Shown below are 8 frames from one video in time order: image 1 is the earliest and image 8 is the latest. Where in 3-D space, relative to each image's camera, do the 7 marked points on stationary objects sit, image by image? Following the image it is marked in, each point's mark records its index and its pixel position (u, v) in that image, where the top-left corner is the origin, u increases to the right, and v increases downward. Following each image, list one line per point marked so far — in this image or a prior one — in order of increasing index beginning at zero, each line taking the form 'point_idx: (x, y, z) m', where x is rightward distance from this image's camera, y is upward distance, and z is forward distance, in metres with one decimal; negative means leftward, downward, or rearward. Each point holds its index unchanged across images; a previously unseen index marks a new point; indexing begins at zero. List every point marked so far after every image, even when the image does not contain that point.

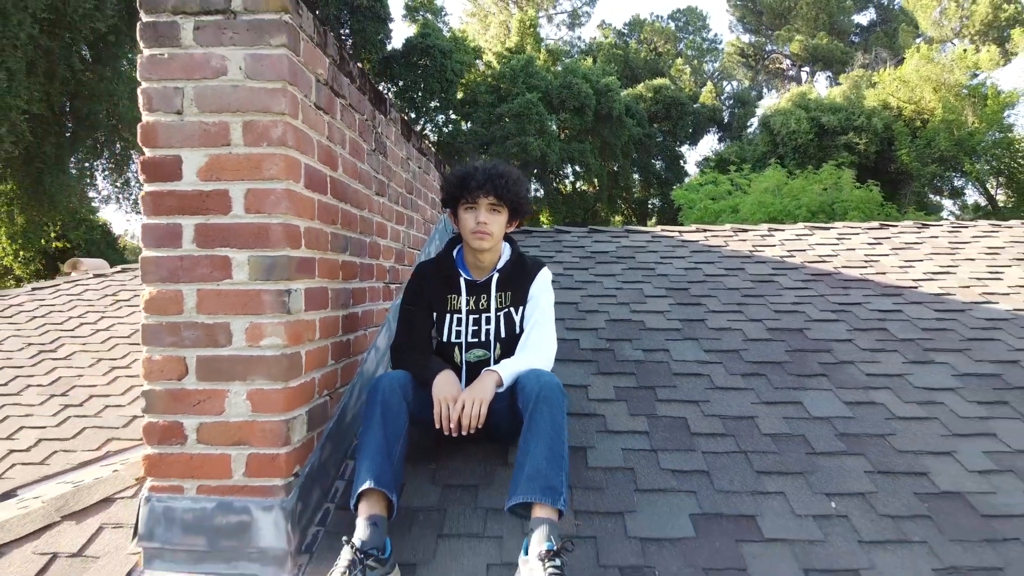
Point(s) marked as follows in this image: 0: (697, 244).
0: (+0.8, +0.2, +3.3) m
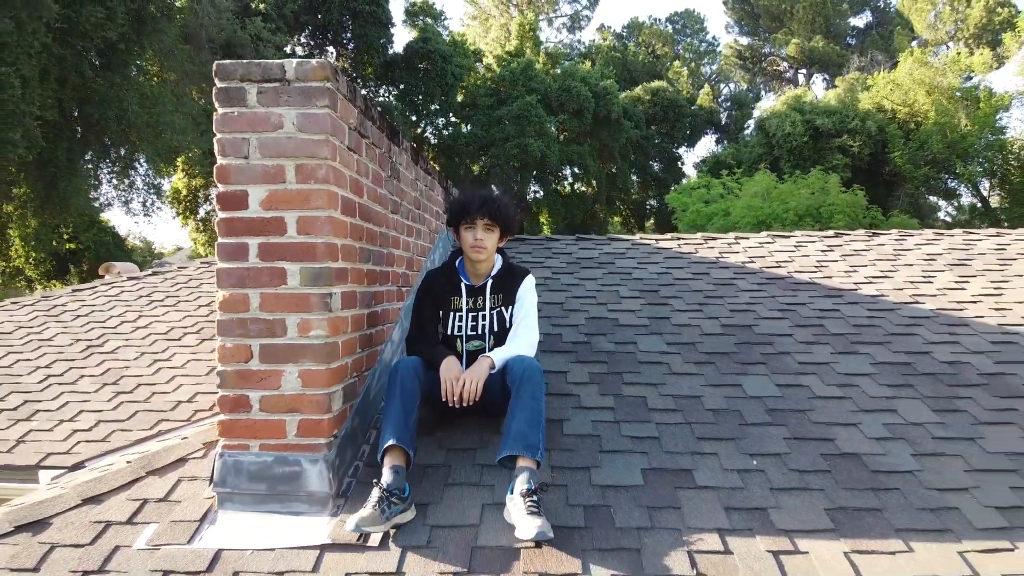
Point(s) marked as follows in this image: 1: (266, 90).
0: (+0.8, +0.2, +3.7) m
1: (-0.6, +0.5, +1.7) m
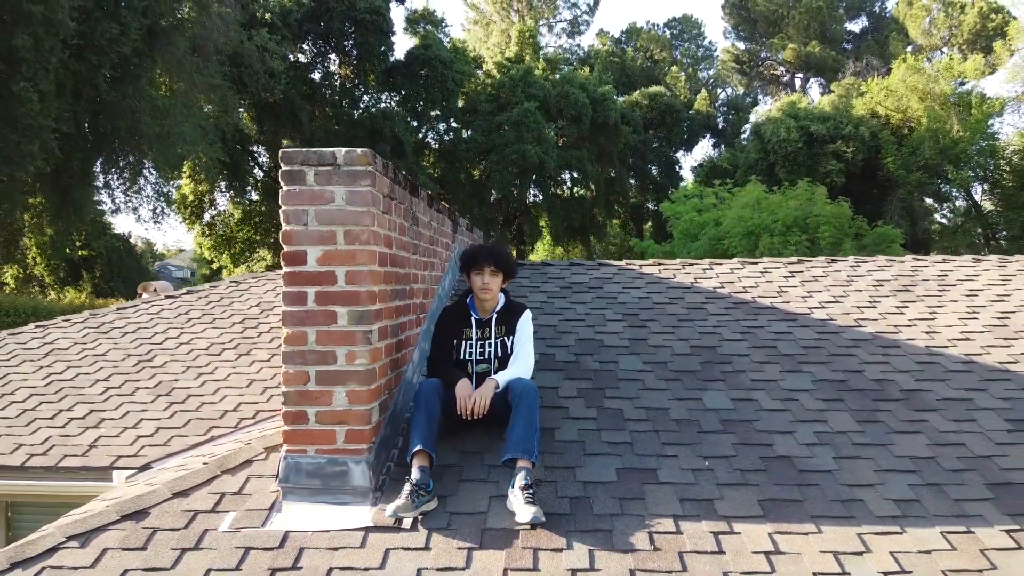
0: (+0.8, +0.1, +4.2) m
1: (-0.6, +0.3, +2.2) m
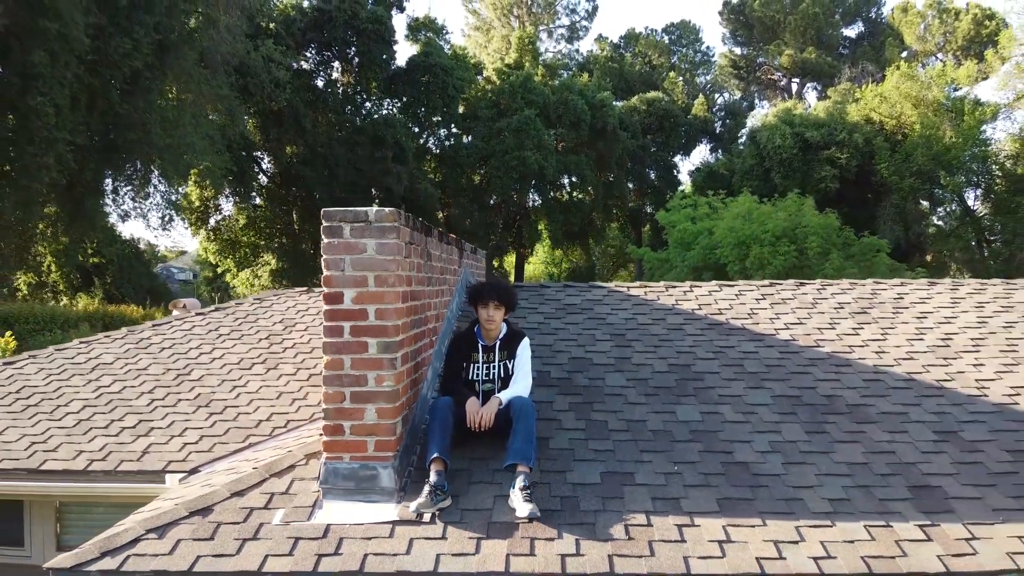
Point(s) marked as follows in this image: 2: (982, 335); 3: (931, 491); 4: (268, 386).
0: (+0.8, -0.1, +4.6) m
1: (-0.6, +0.2, +2.7) m
2: (+2.5, -0.2, +3.9) m
3: (+1.5, -0.7, +2.6) m
4: (-1.4, -0.6, +4.3) m
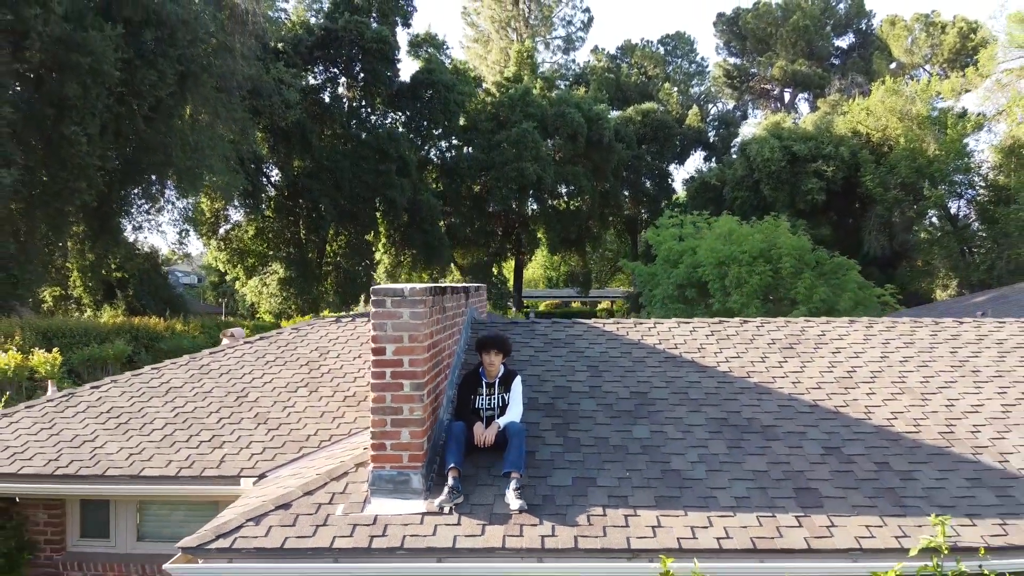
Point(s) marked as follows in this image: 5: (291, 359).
0: (+0.8, -0.3, +5.6) m
1: (-0.6, -0.1, +3.7) m
2: (+2.5, -0.5, +5.0) m
3: (+1.5, -1.0, +3.7) m
4: (-1.5, -0.9, +5.4) m
5: (-1.9, -0.6, +6.2) m
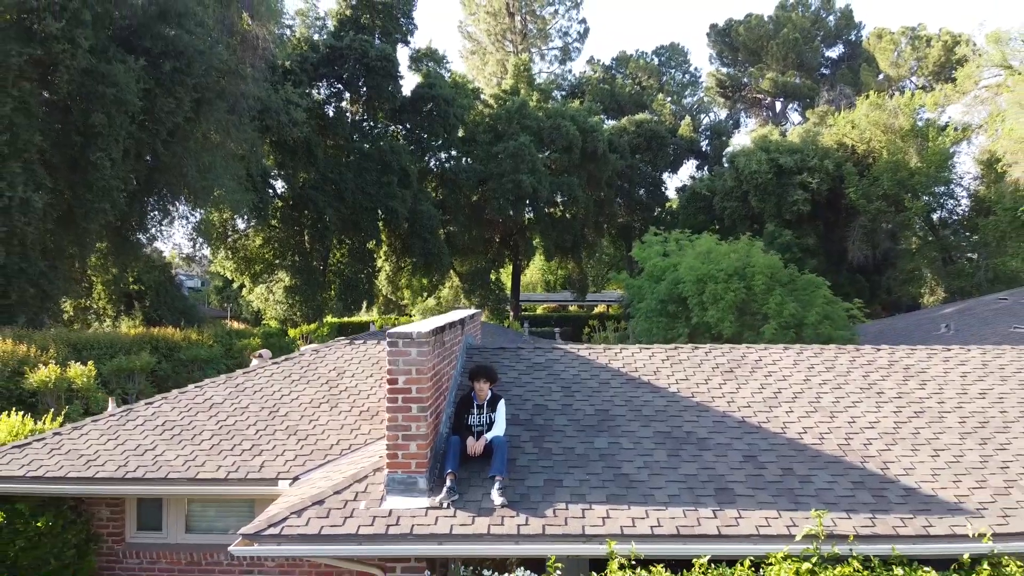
0: (+0.7, -0.6, +6.7) m
1: (-0.7, -0.4, +4.7) m
2: (+2.4, -0.8, +6.0) m
3: (+1.4, -1.3, +4.7) m
4: (-1.6, -1.2, +6.4) m
5: (-2.0, -0.9, +7.2) m
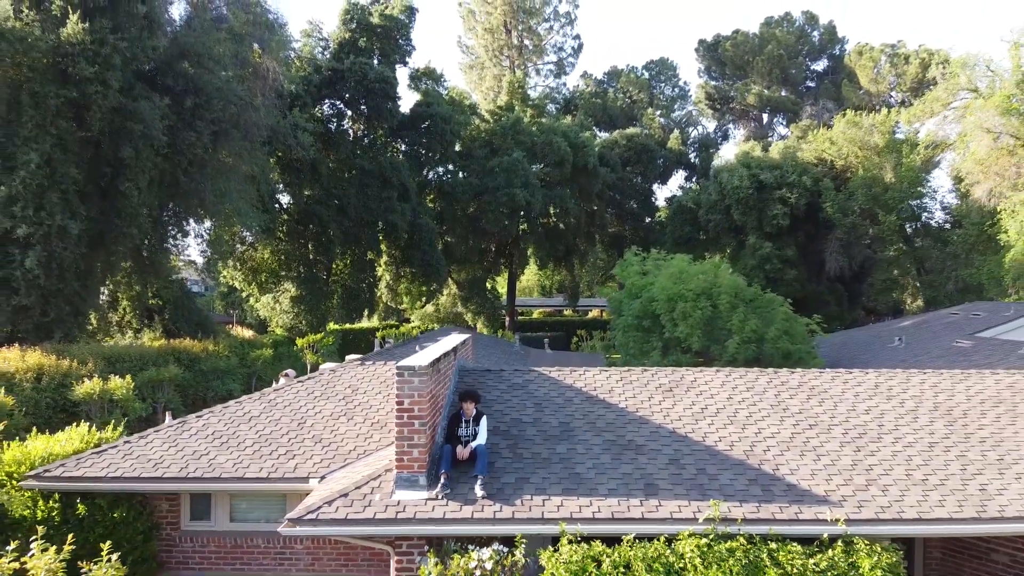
0: (+0.5, -1.0, +8.2) m
1: (-0.9, -0.7, +6.3) m
2: (+2.2, -1.2, +7.5) m
3: (+1.2, -1.7, +6.3) m
4: (-1.8, -1.5, +7.9) m
5: (-2.2, -1.3, +8.8) m
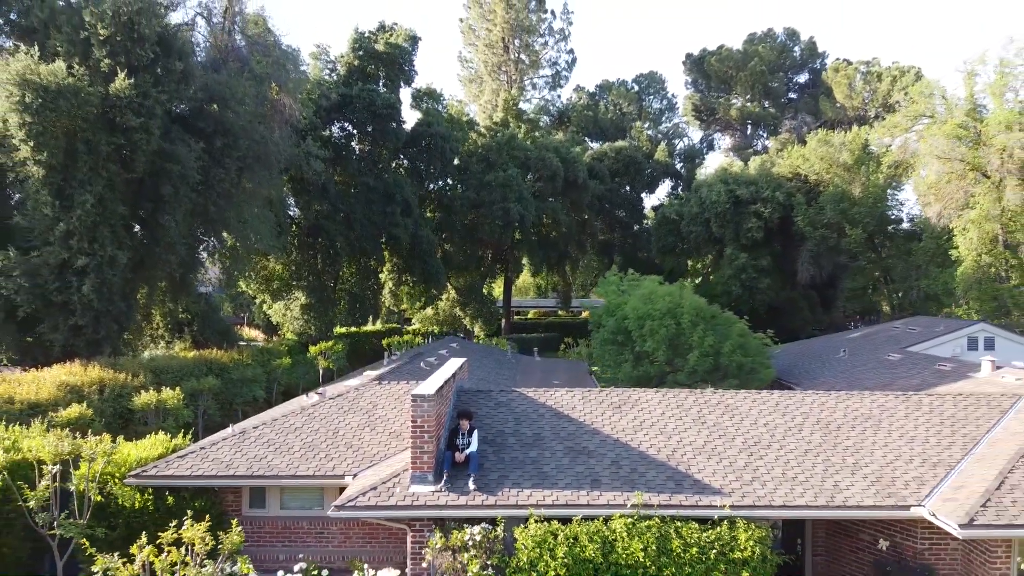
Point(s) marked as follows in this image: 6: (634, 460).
0: (+0.3, -1.6, +10.6) m
1: (-1.1, -1.3, +8.6) m
2: (+2.0, -1.8, +9.9) m
3: (+1.0, -2.3, +8.6) m
4: (-1.9, -2.1, +10.3) m
5: (-2.4, -1.8, +11.1) m
6: (+1.5, -2.1, +9.0) m
